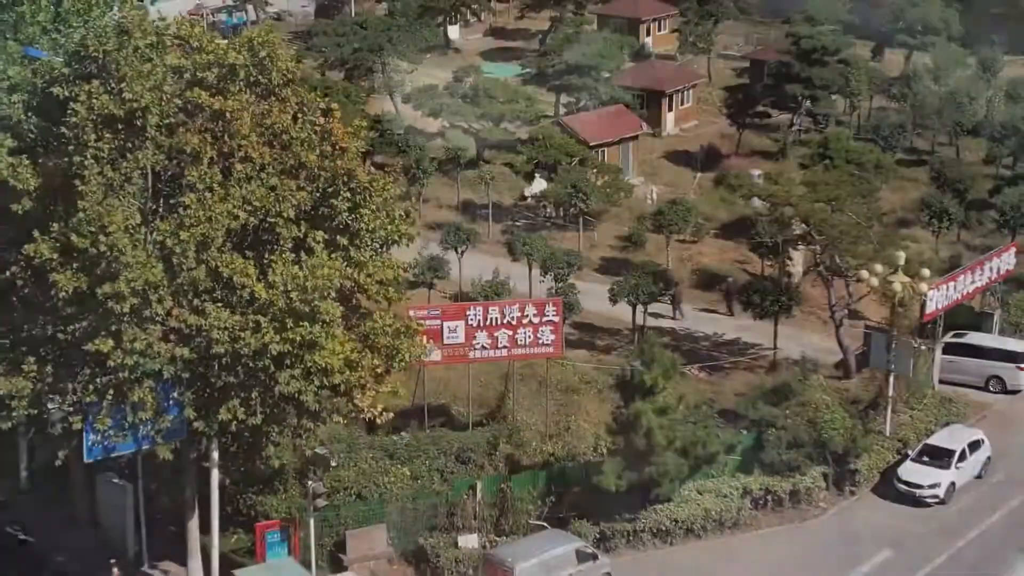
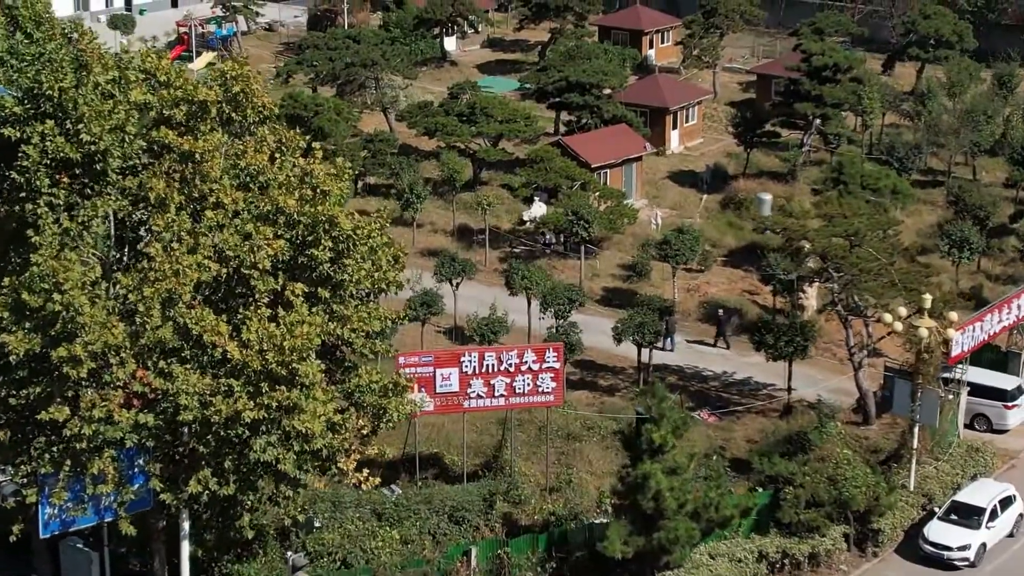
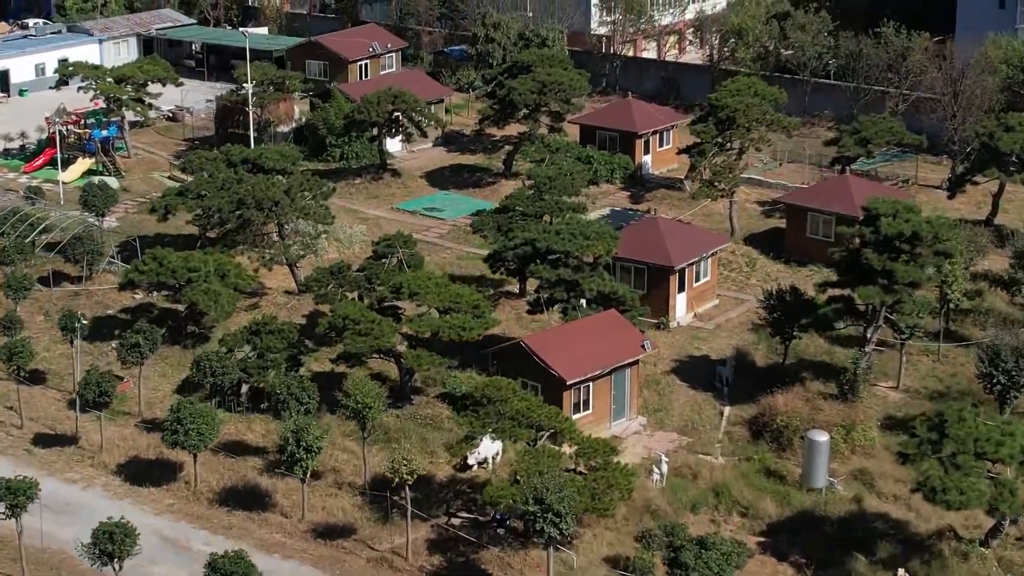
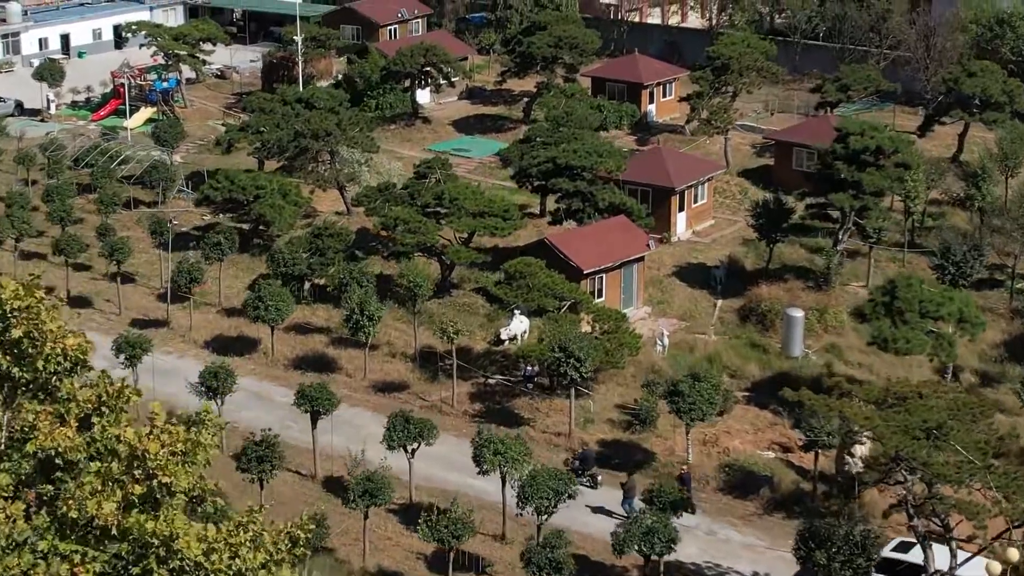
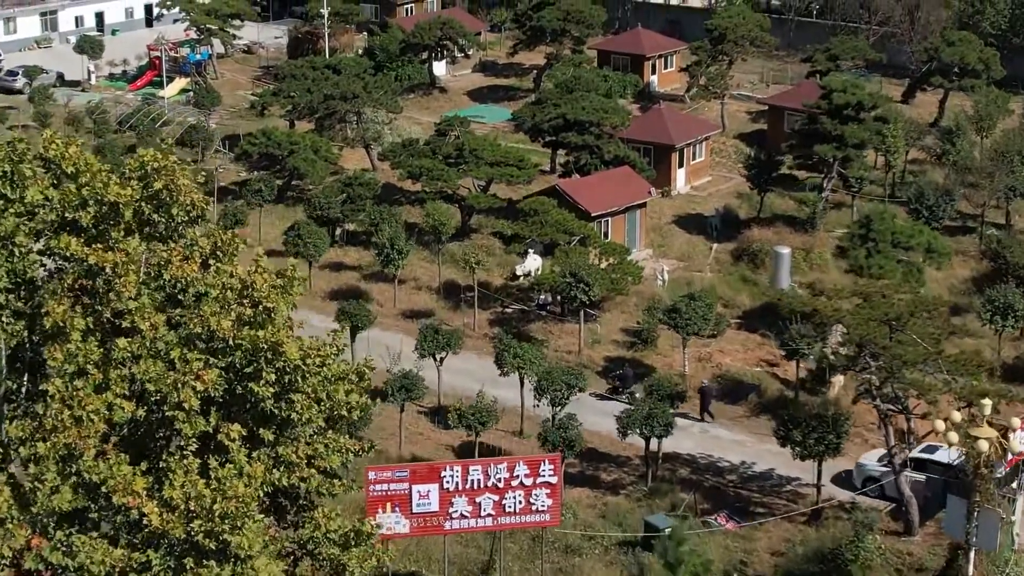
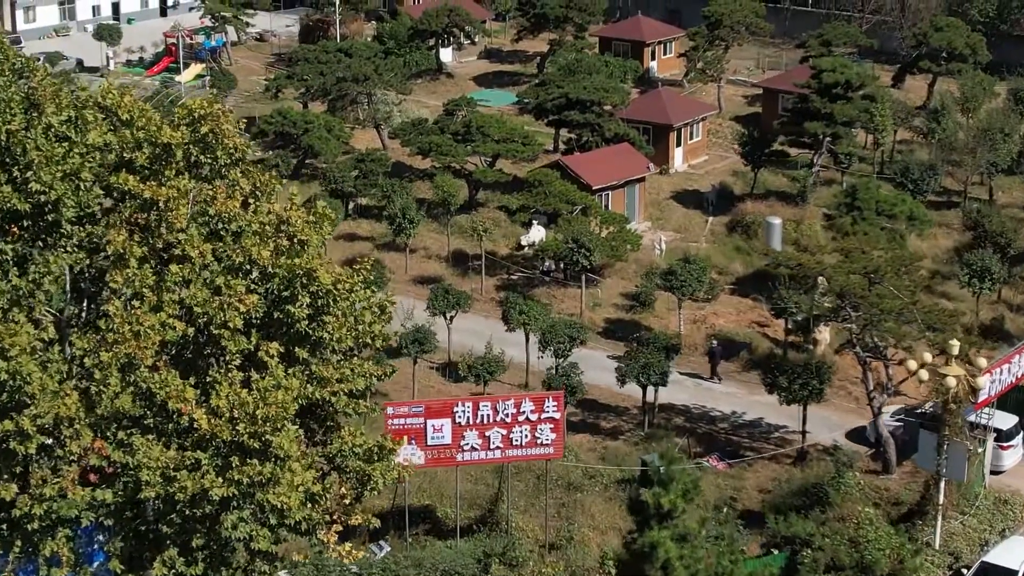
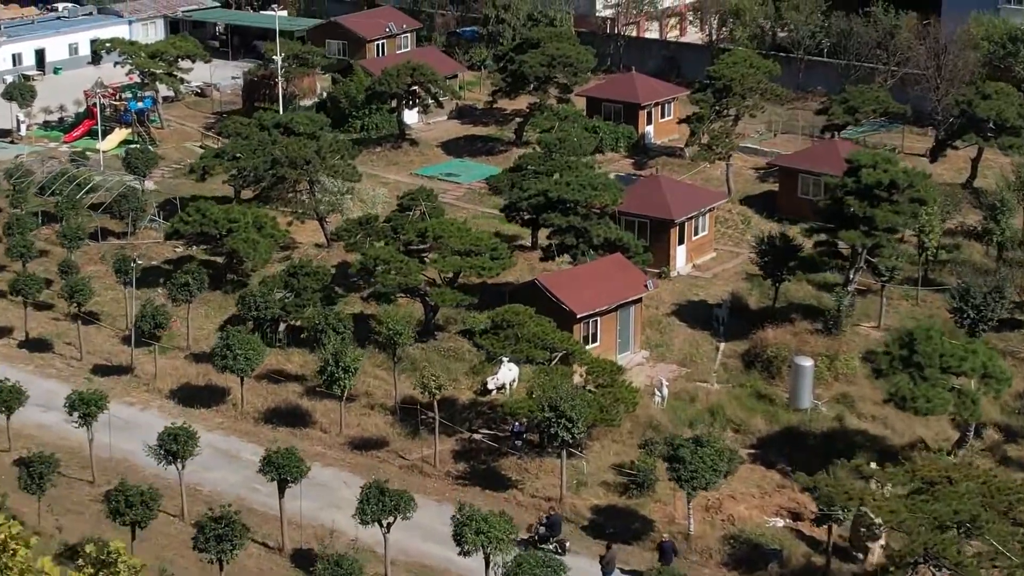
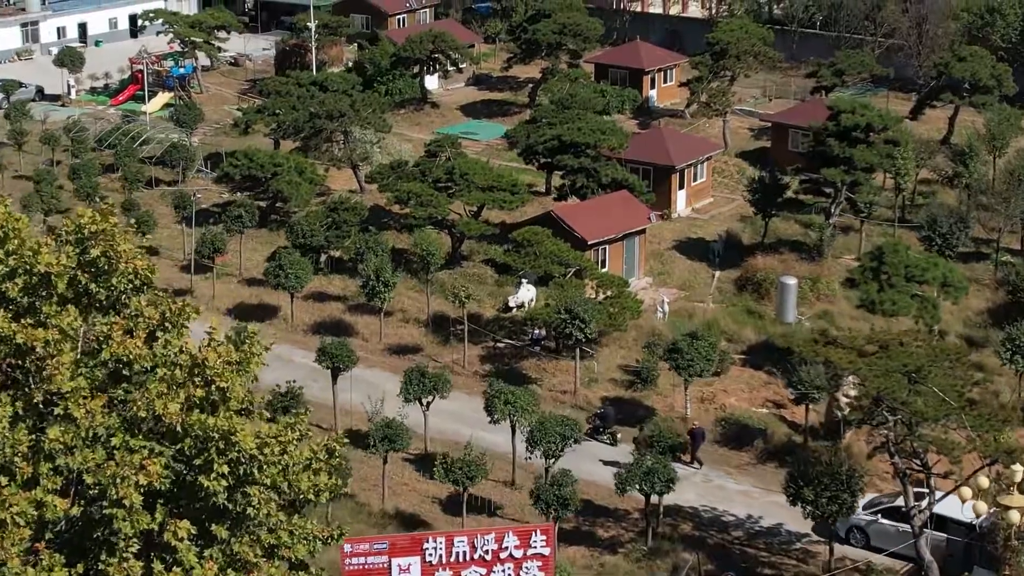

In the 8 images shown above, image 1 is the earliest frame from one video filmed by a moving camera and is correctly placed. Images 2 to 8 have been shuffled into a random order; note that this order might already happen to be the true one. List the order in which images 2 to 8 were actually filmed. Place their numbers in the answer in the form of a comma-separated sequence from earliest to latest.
2, 6, 5, 8, 4, 7, 3
